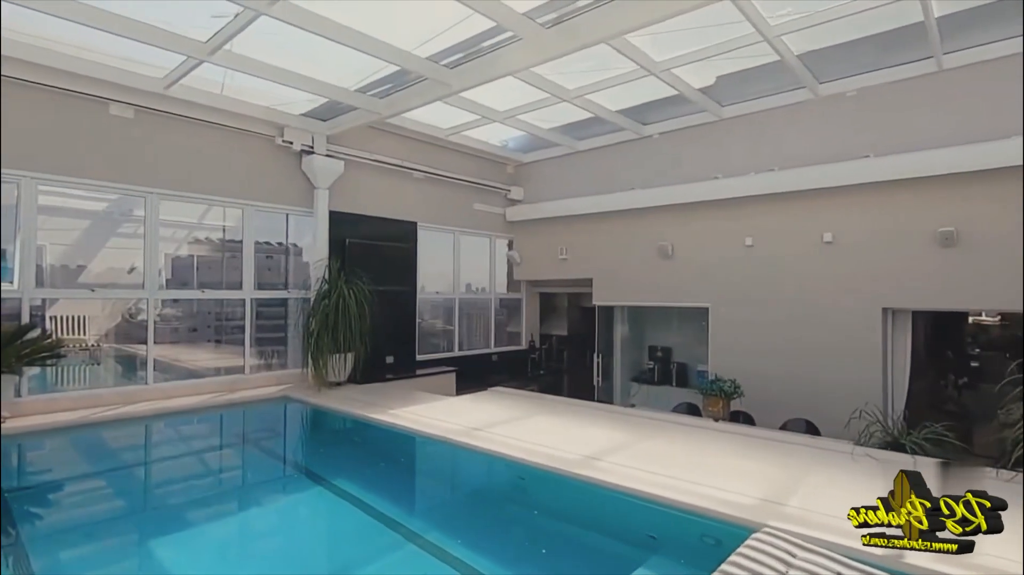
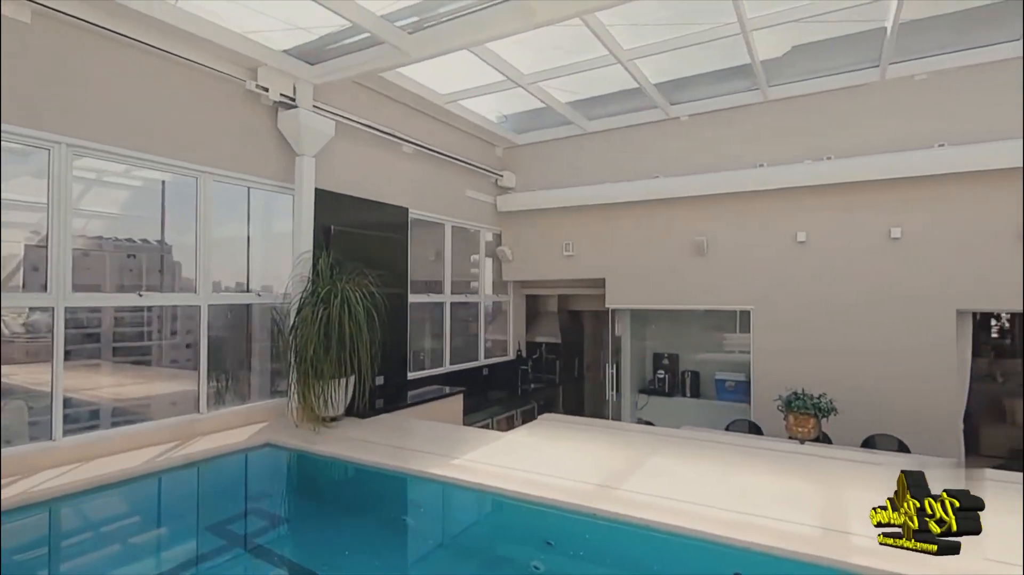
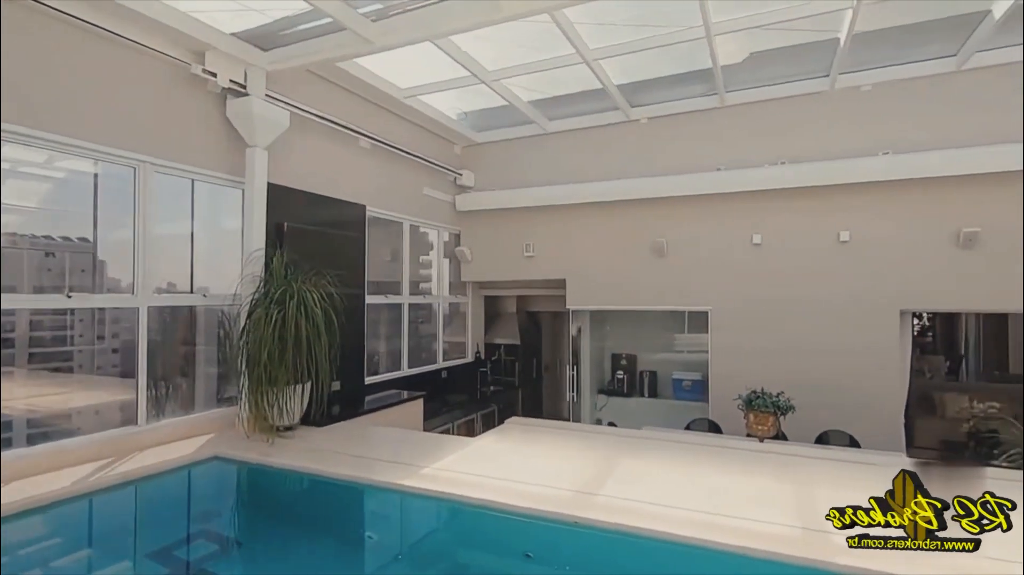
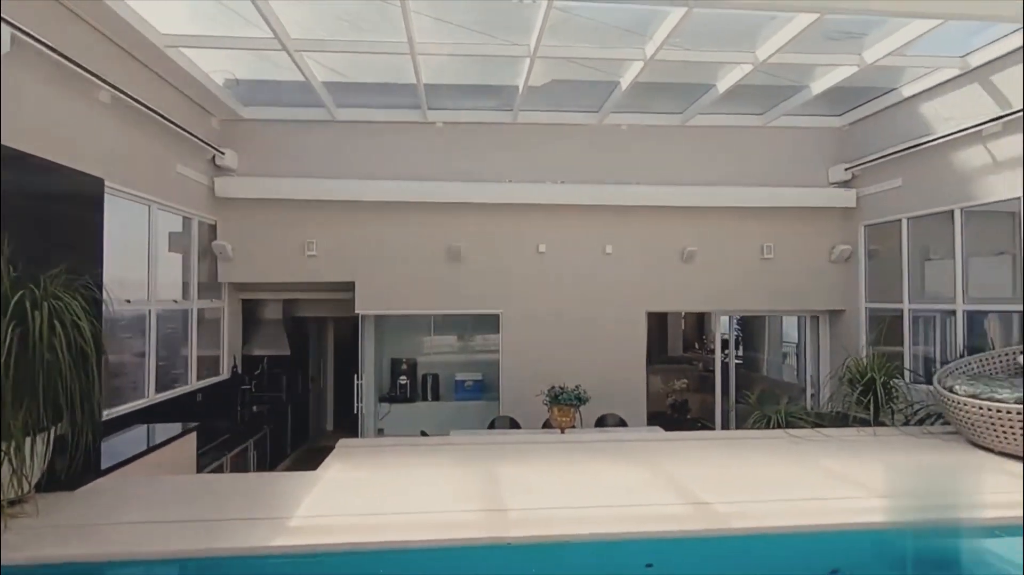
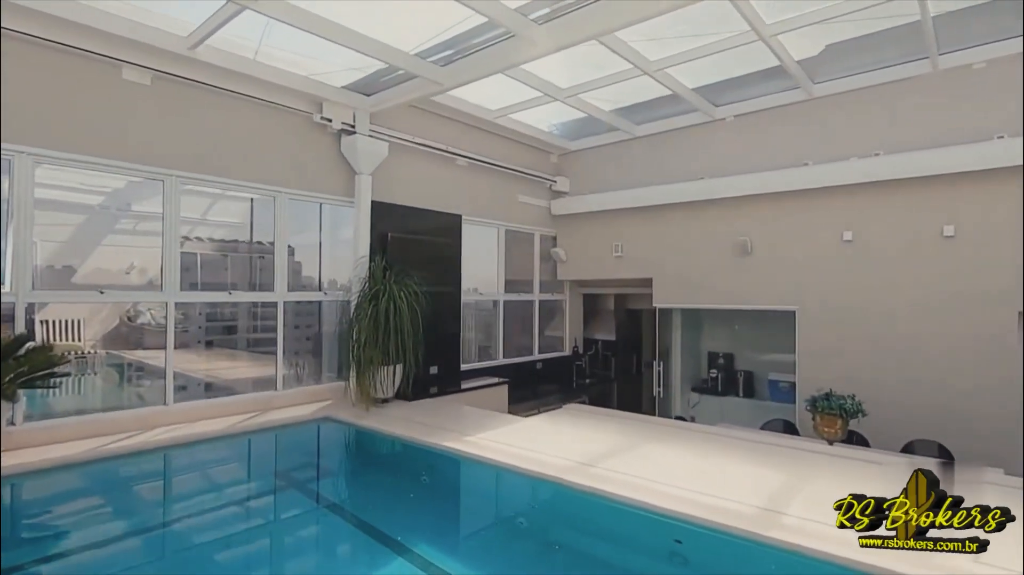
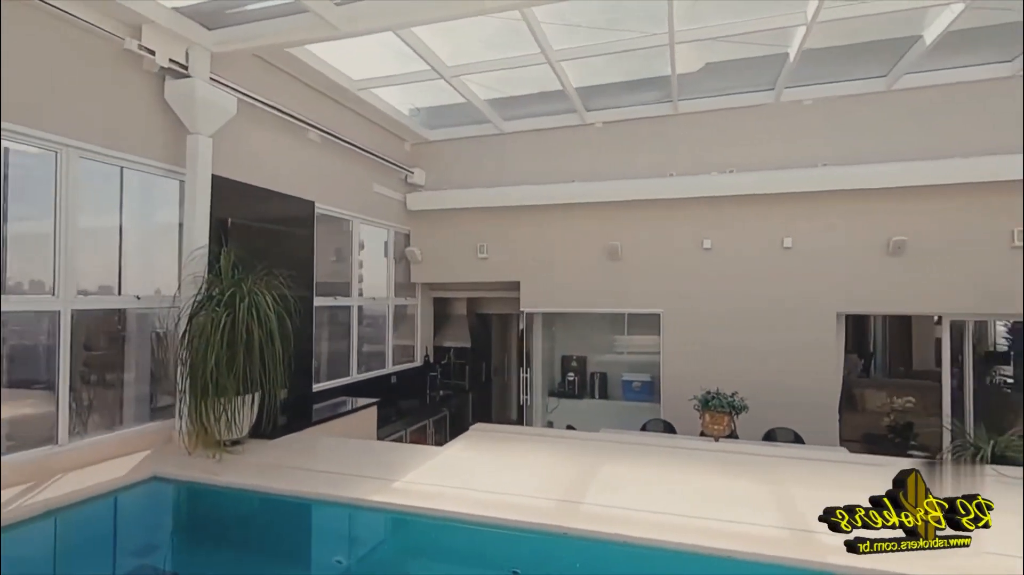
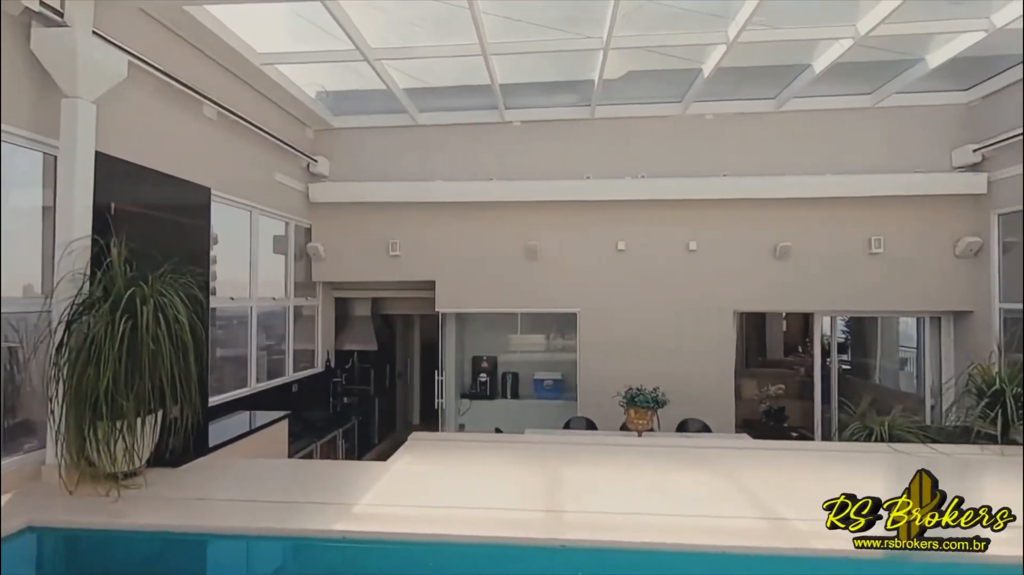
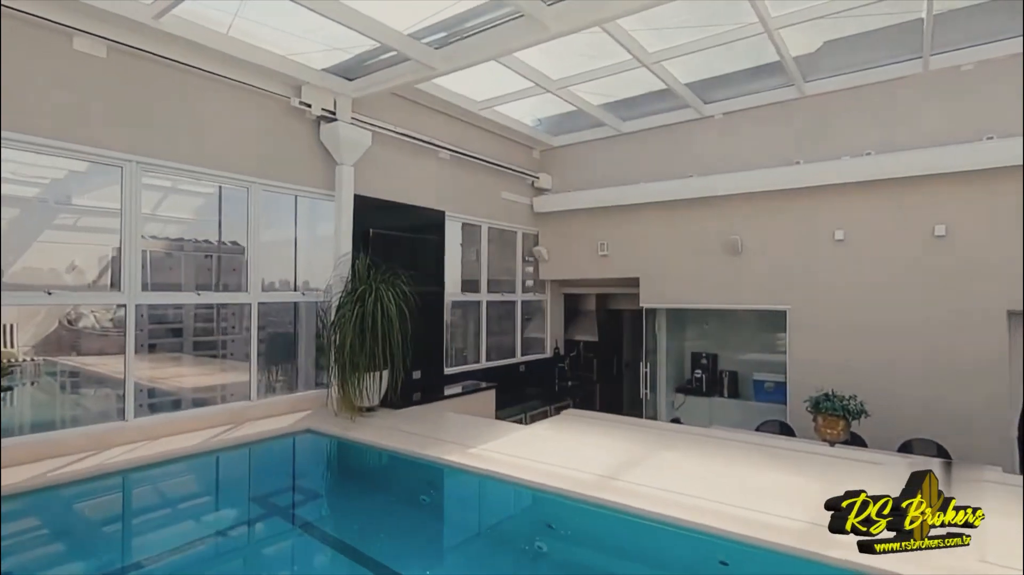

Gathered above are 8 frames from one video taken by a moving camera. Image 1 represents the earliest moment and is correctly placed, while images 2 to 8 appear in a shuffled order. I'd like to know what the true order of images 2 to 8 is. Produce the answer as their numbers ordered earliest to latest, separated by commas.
5, 8, 2, 3, 6, 7, 4
